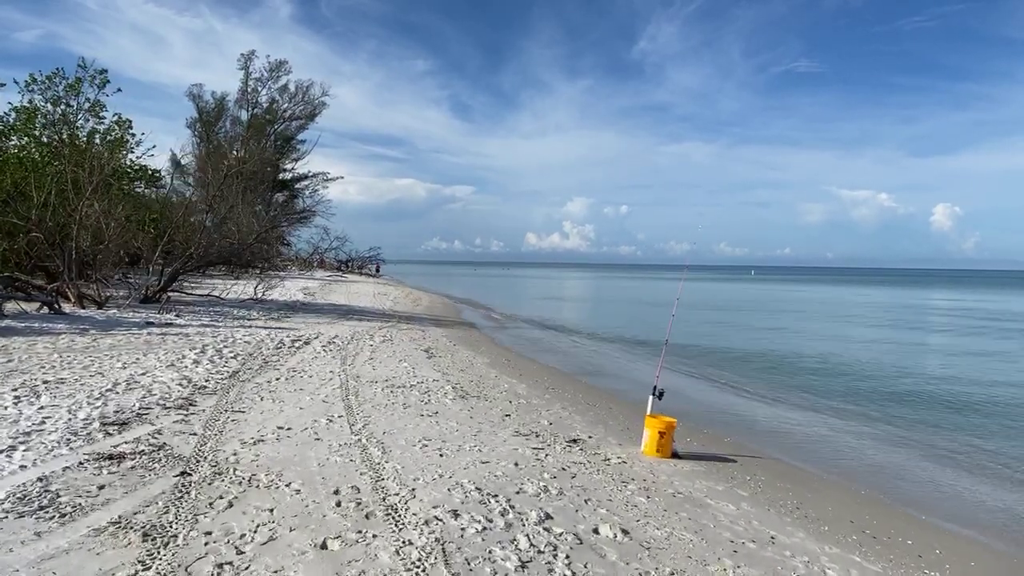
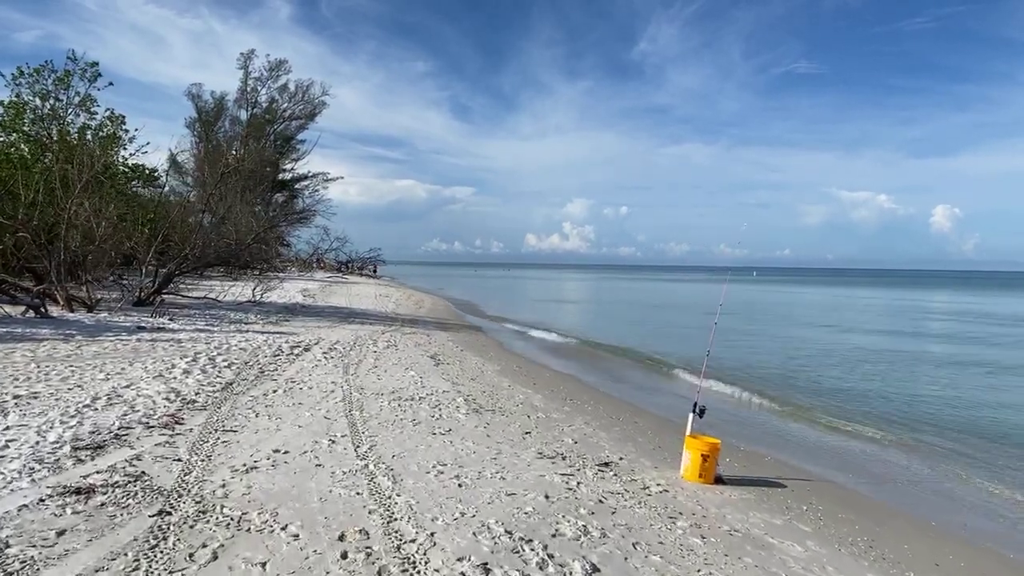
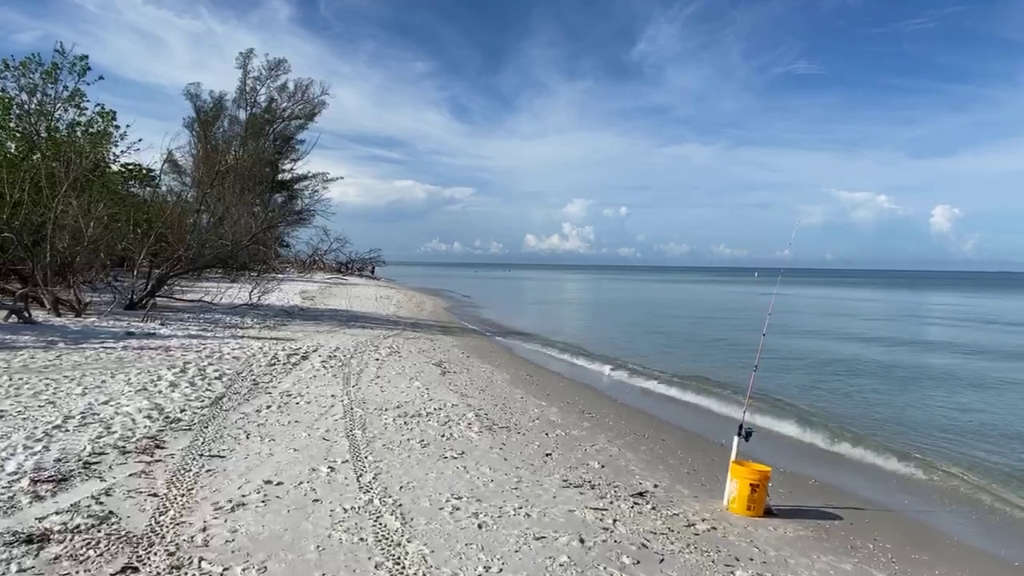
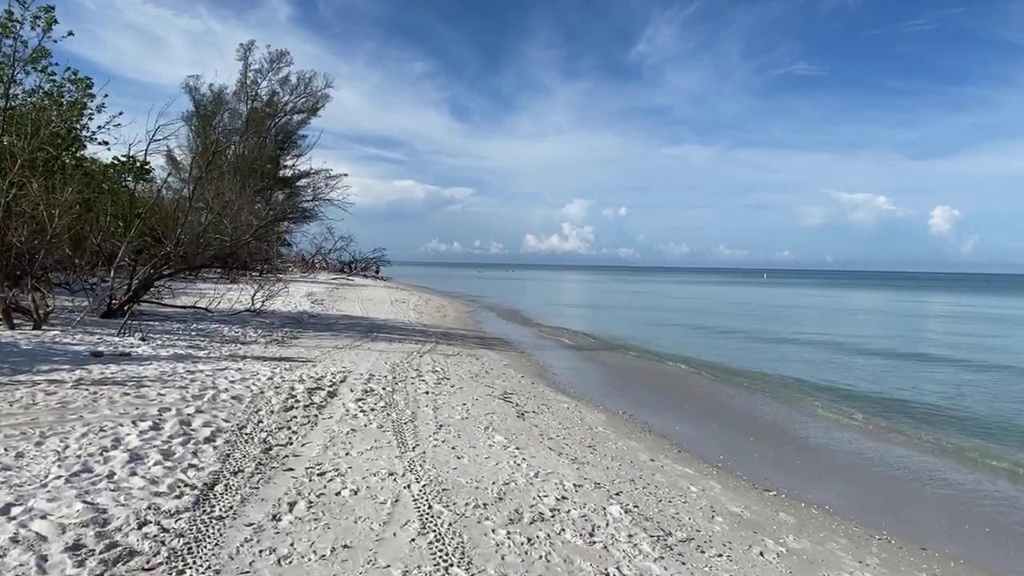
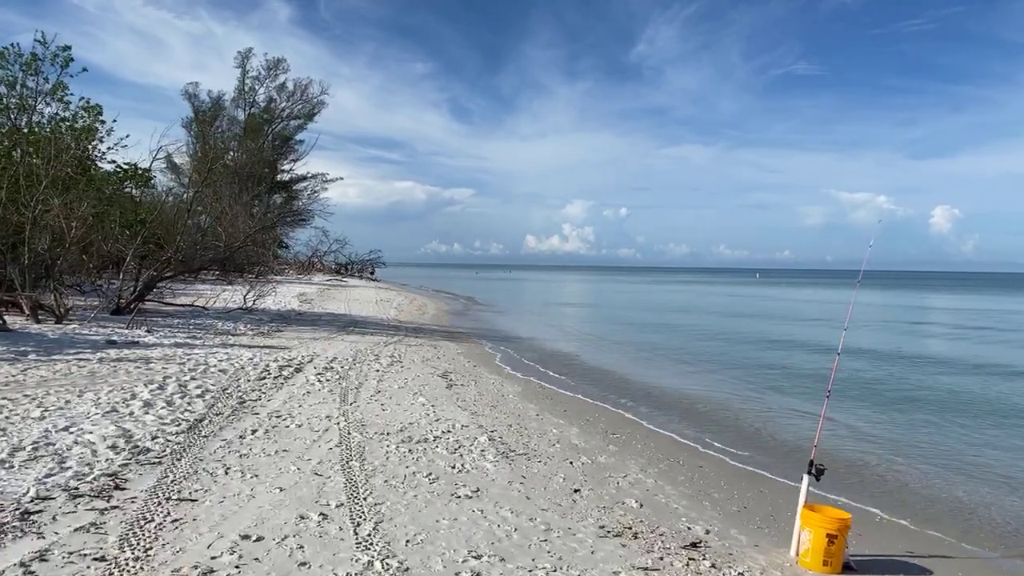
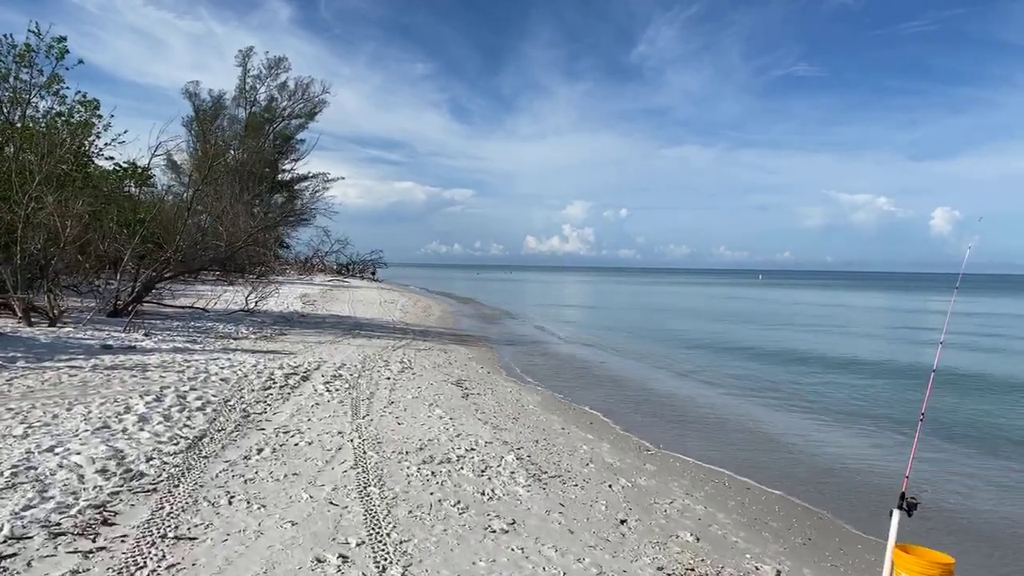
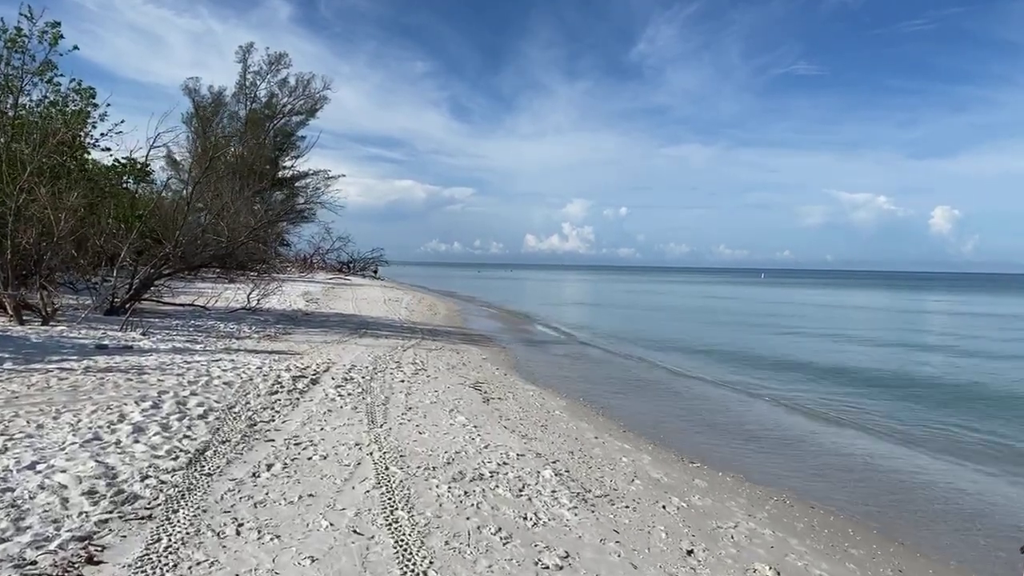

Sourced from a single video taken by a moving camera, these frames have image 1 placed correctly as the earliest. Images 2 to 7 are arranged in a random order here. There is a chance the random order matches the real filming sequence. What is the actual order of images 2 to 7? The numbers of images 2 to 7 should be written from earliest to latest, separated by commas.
2, 3, 5, 6, 7, 4
